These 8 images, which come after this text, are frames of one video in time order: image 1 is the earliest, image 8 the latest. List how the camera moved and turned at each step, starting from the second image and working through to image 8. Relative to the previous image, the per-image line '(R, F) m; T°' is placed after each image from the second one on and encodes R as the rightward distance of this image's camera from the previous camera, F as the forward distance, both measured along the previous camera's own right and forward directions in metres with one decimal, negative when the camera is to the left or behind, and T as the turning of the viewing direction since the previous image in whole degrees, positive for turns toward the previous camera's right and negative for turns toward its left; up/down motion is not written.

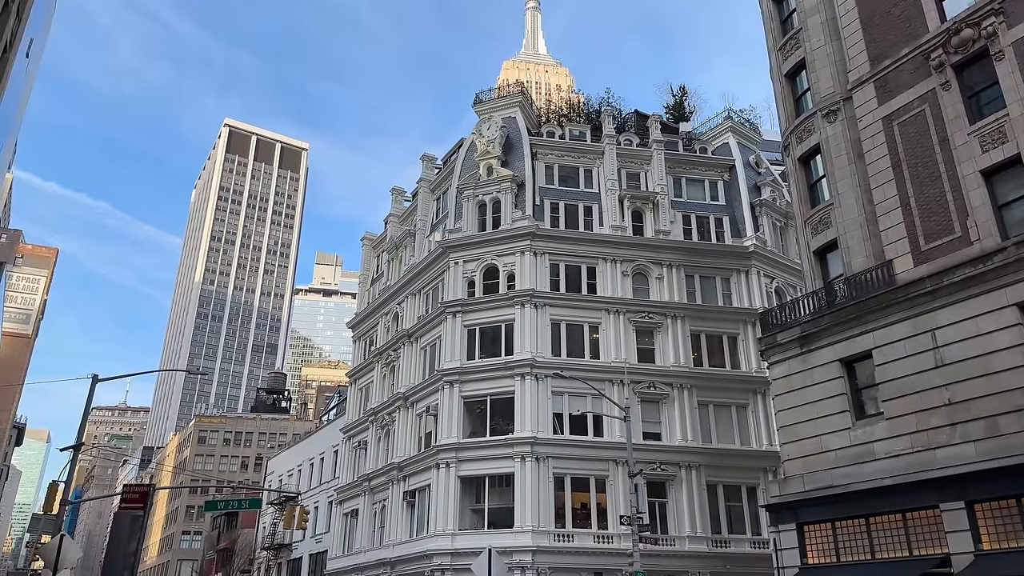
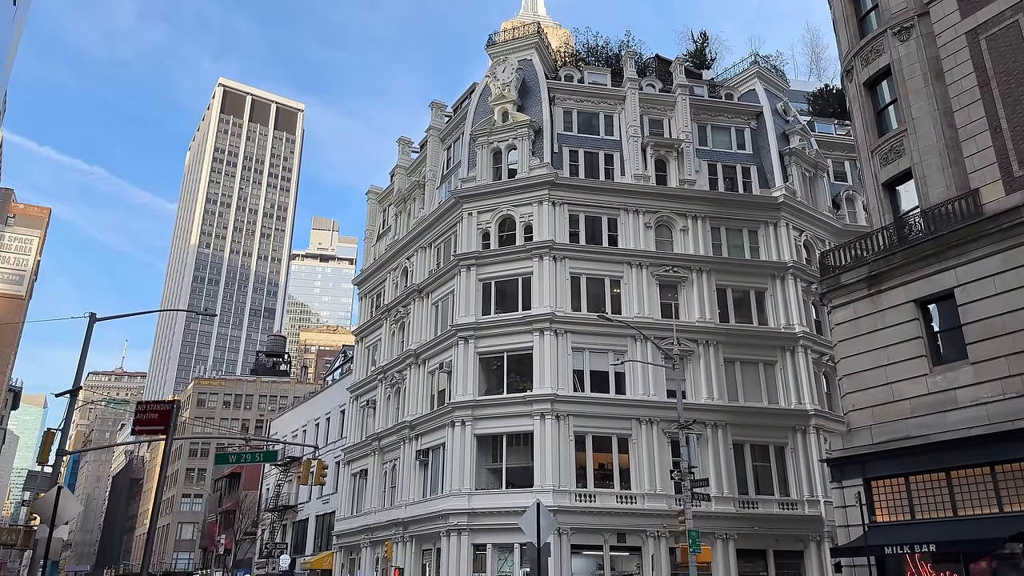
(-1.2, +2.0) m; 0°
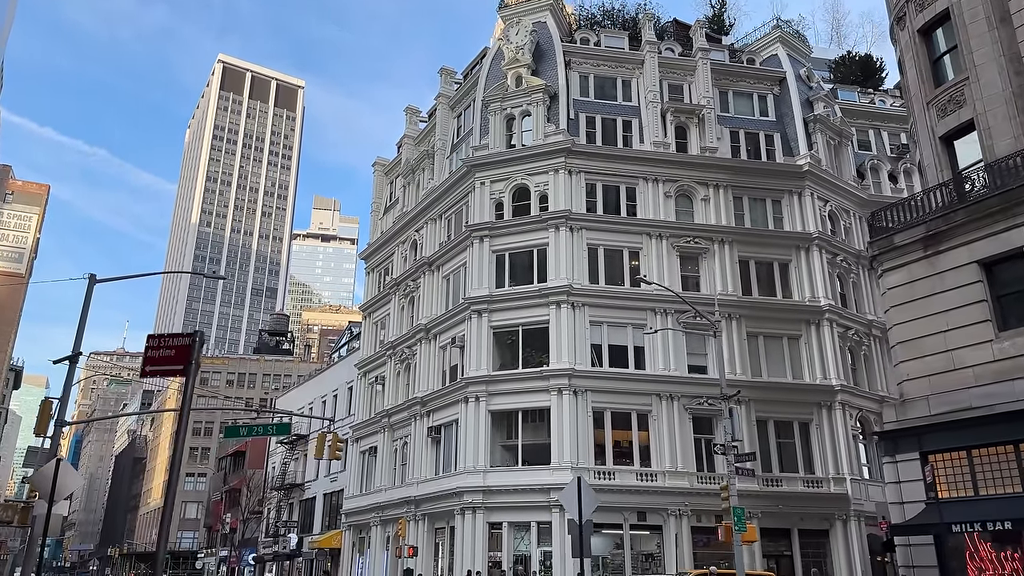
(-0.7, +1.4) m; 0°
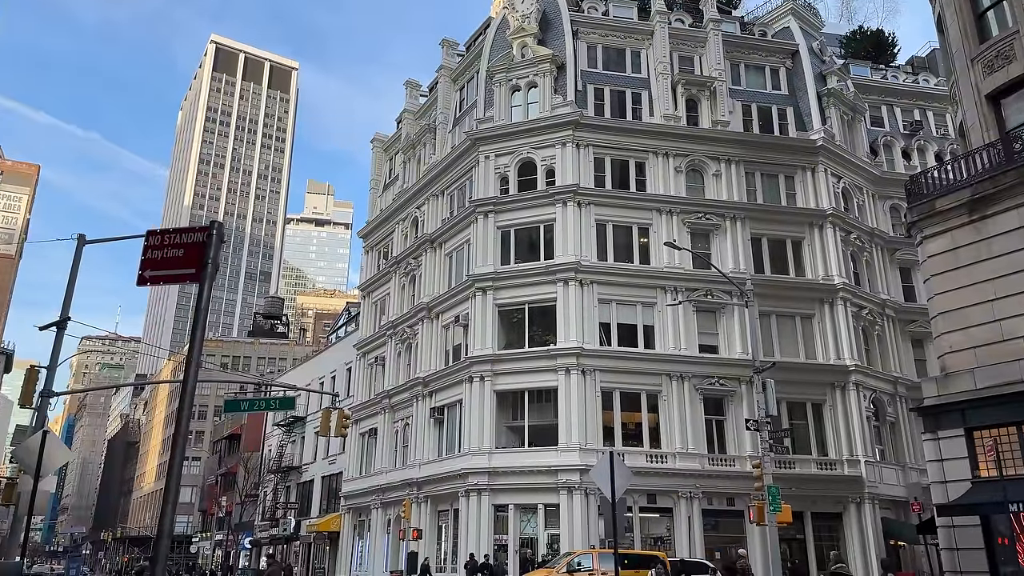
(-0.6, +1.2) m; +1°
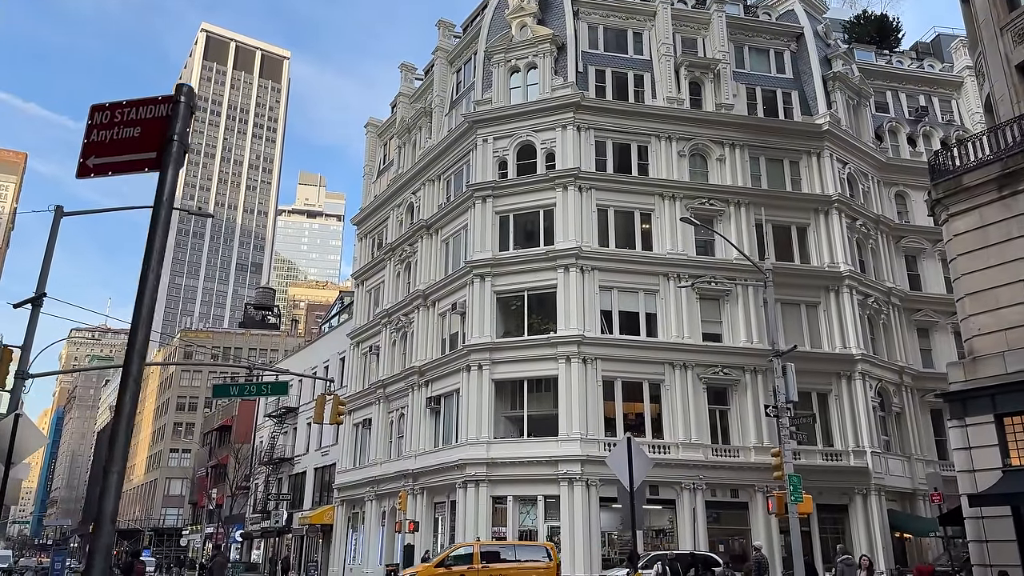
(-0.3, +1.0) m; +1°
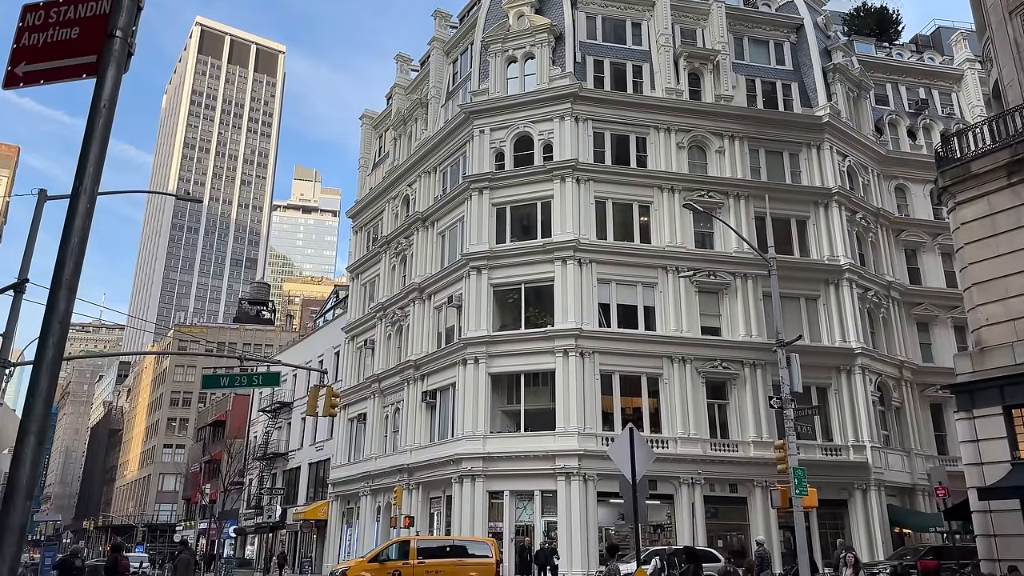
(-0.1, +0.4) m; 0°
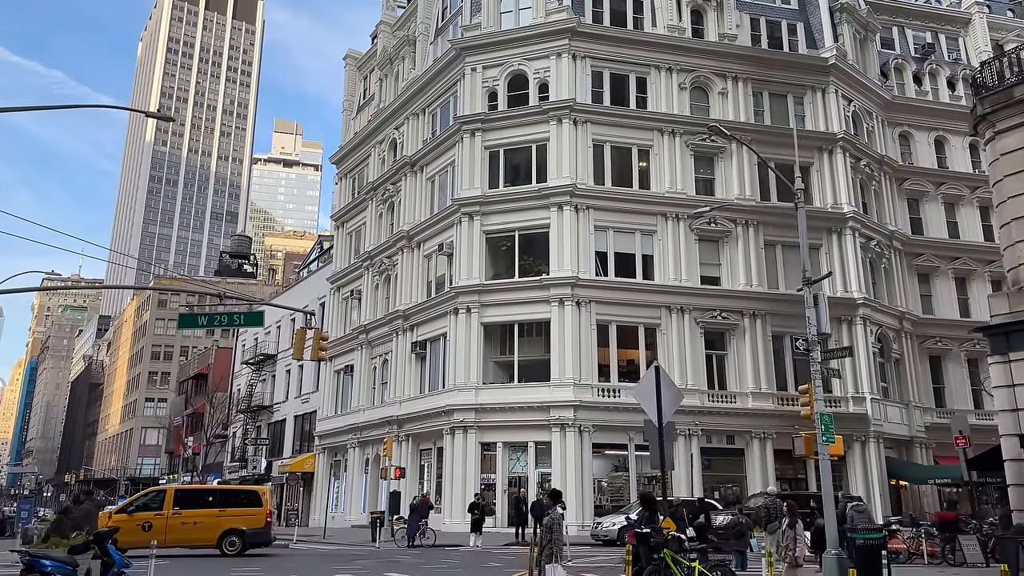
(-0.4, +1.3) m; +1°
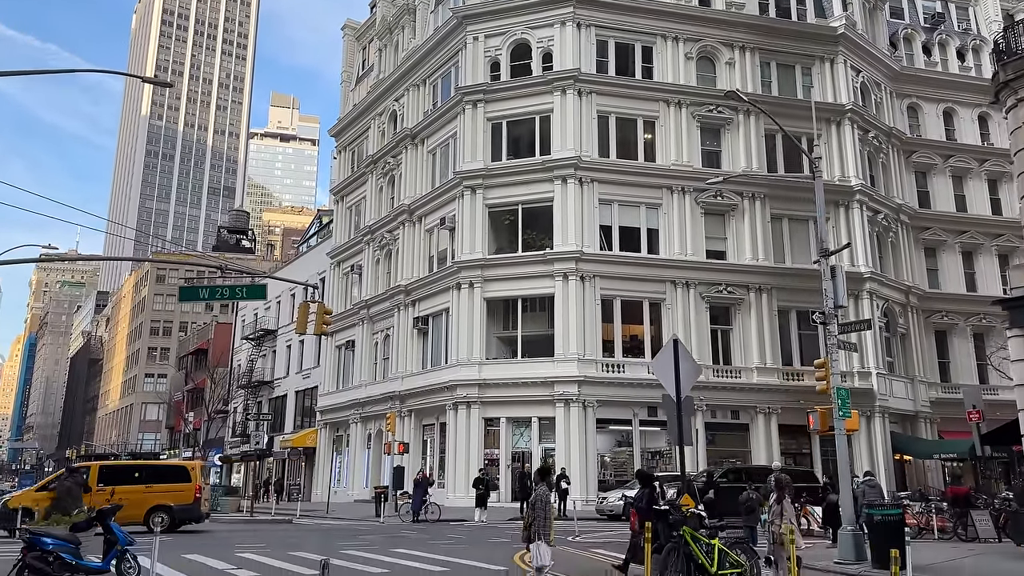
(-0.2, +0.4) m; 0°
